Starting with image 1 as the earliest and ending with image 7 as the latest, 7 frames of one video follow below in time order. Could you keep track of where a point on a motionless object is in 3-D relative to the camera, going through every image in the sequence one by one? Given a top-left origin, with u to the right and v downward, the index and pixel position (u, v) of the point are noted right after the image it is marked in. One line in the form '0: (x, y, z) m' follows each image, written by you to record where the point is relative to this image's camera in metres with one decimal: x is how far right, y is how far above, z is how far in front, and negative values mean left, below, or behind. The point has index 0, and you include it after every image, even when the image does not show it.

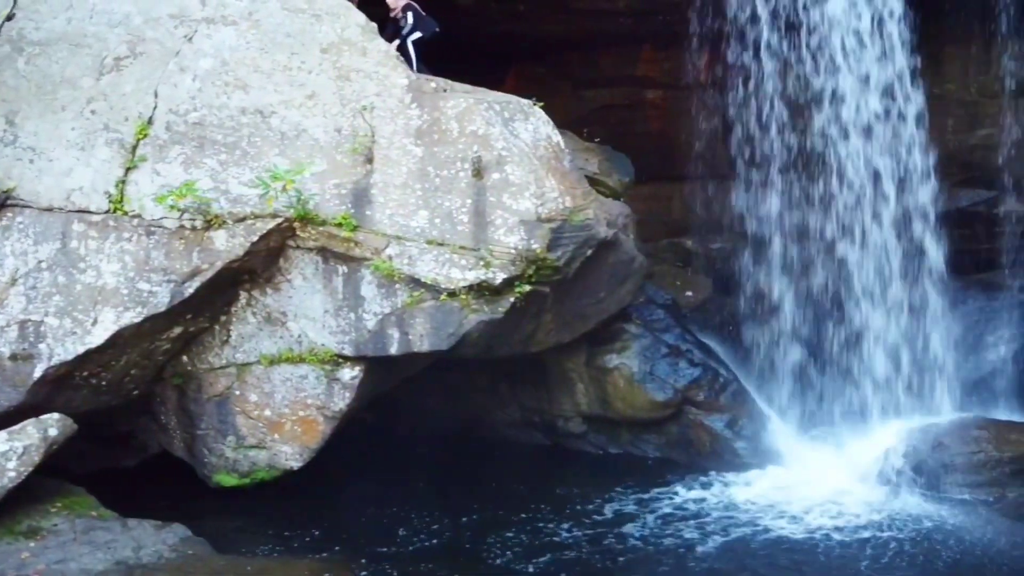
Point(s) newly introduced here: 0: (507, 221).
0: (0.0, +0.6, +5.1) m
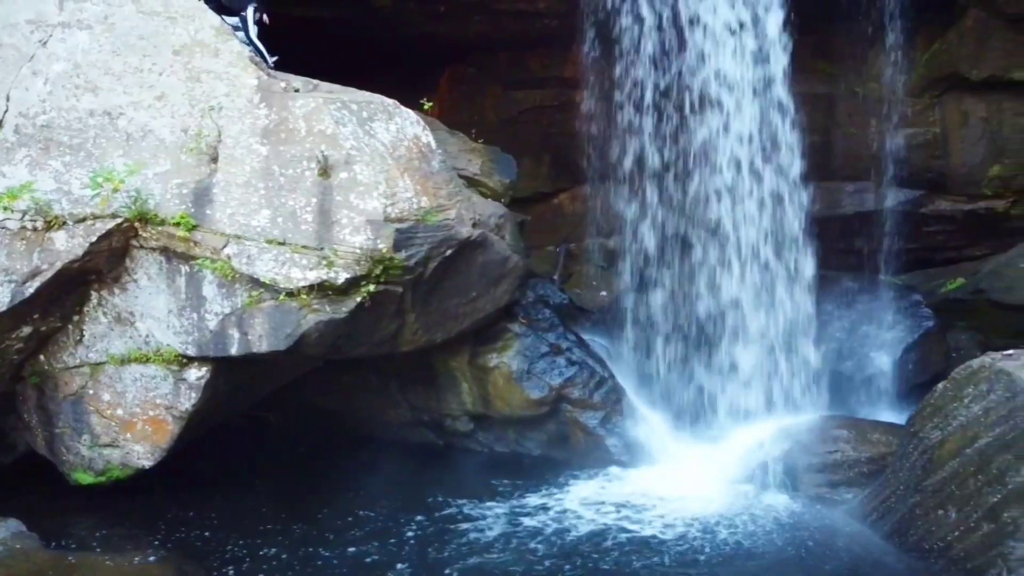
0: (-1.3, +0.6, +5.2) m
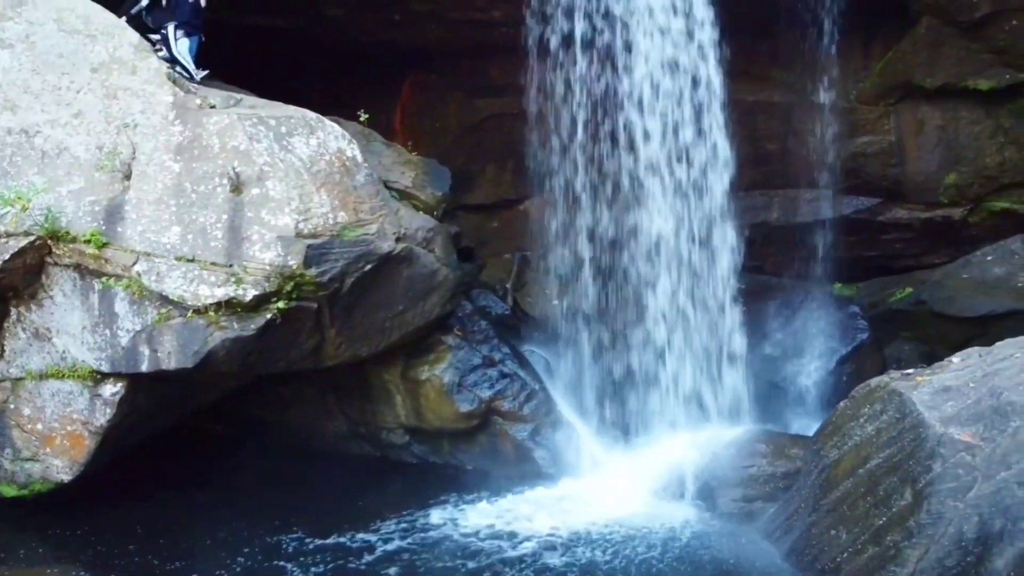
0: (-2.1, +0.4, +5.2) m
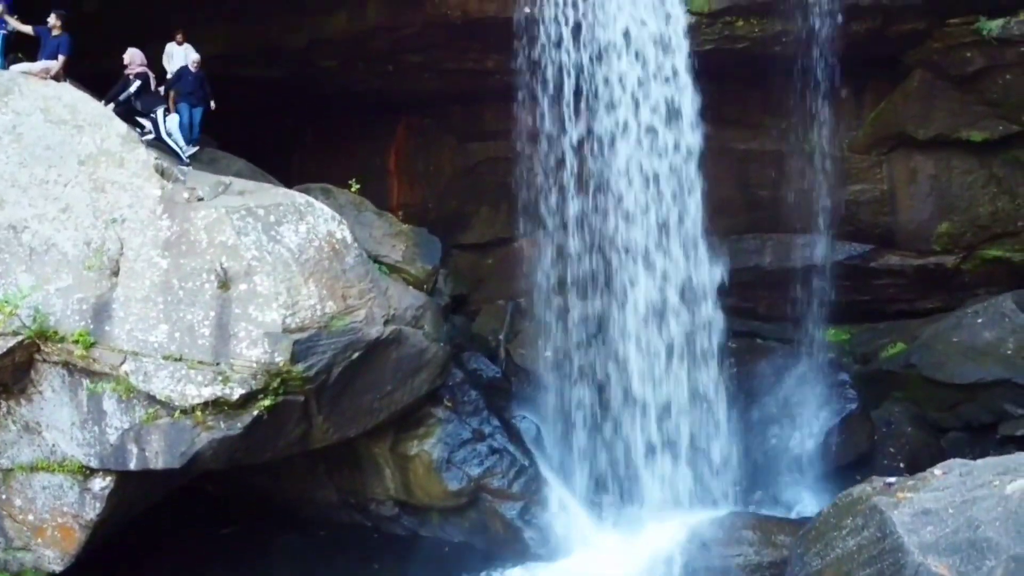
0: (-2.2, -0.4, +5.2) m
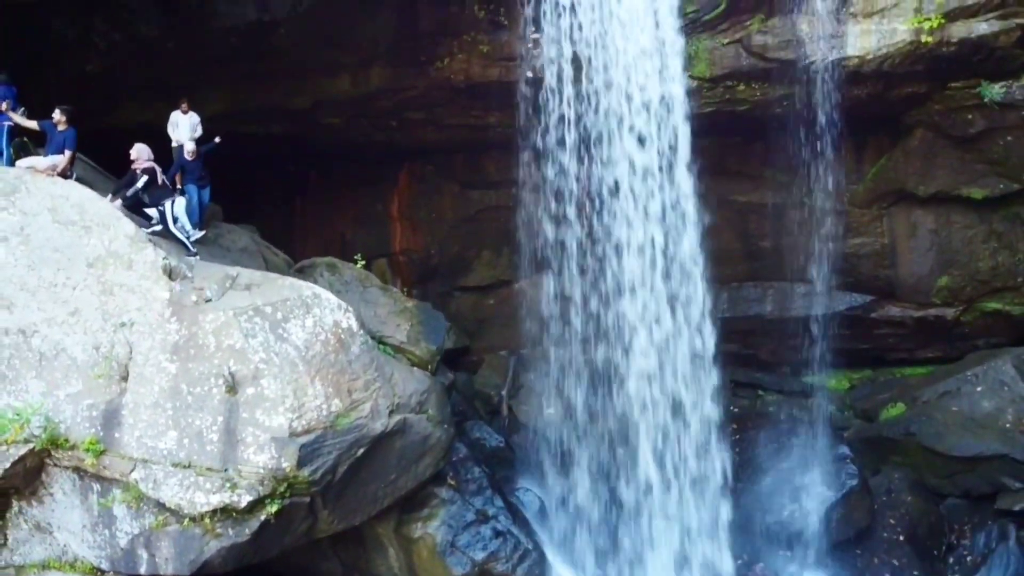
0: (-2.2, -1.3, +5.3) m
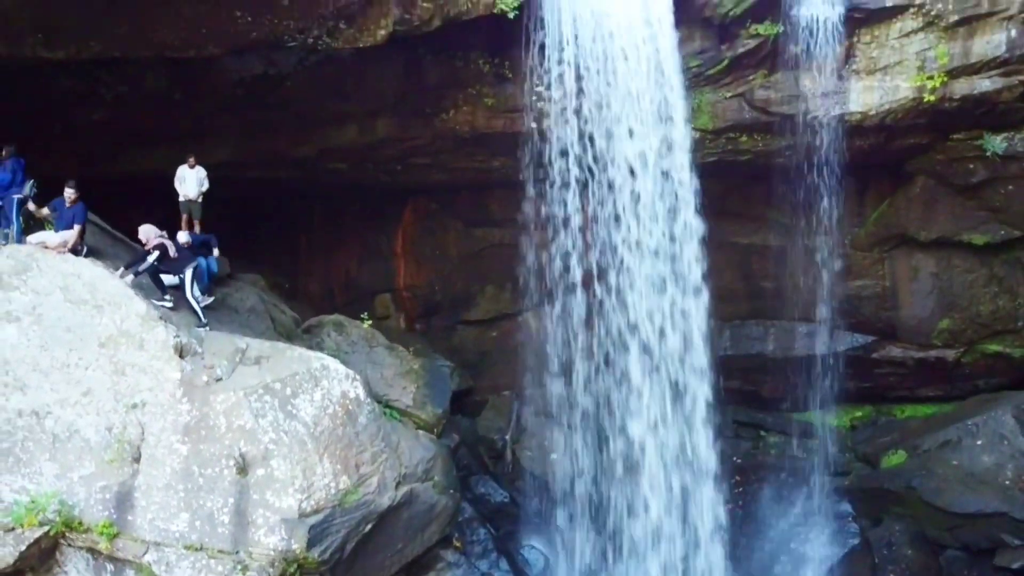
0: (-2.1, -2.0, +5.4) m
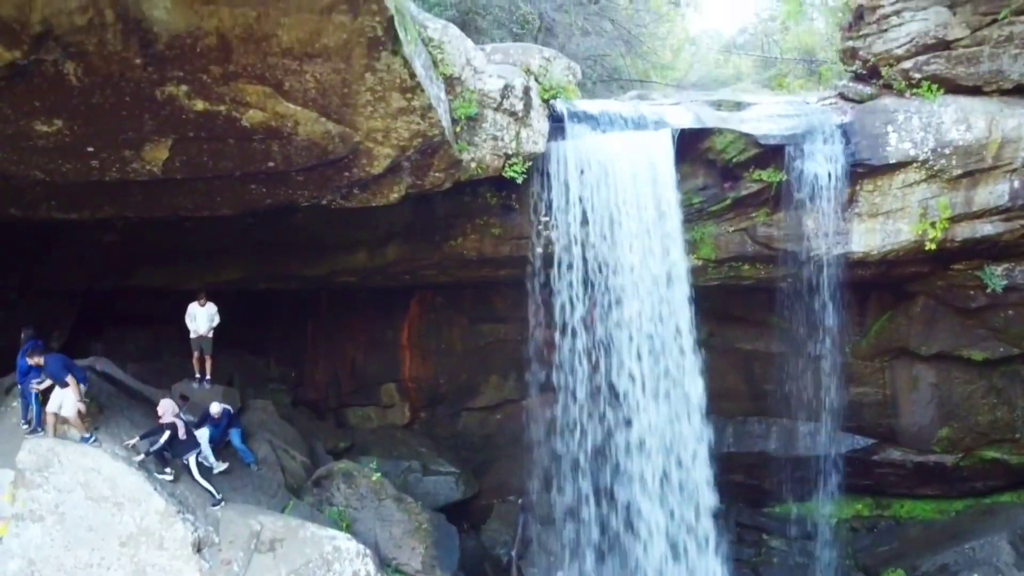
0: (-2.0, -3.9, +5.6) m
